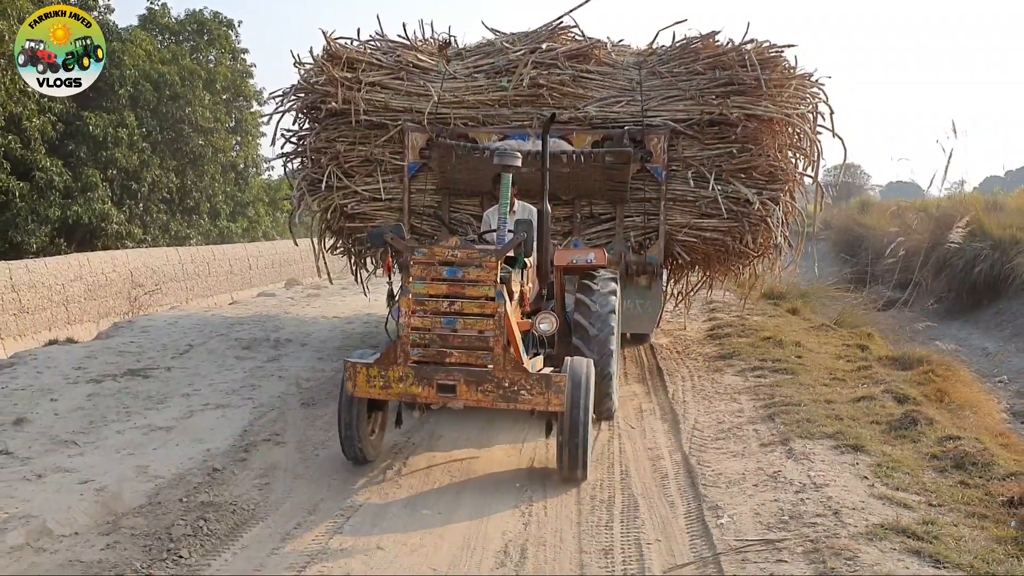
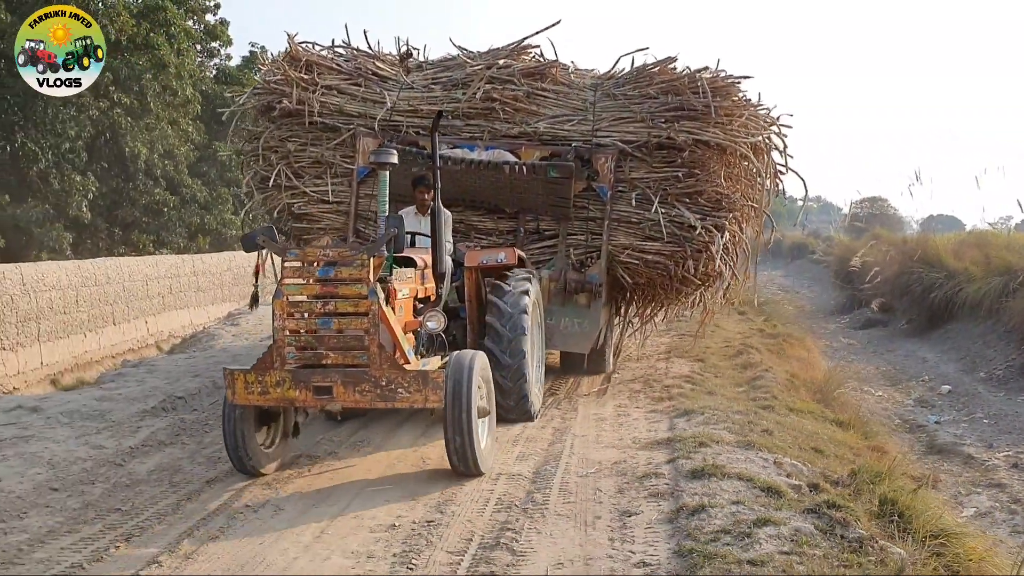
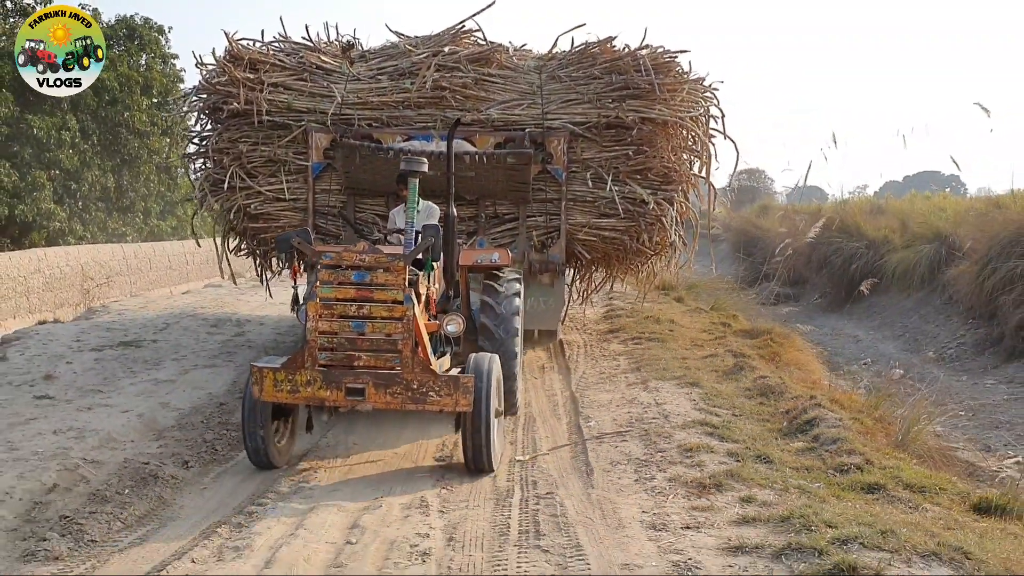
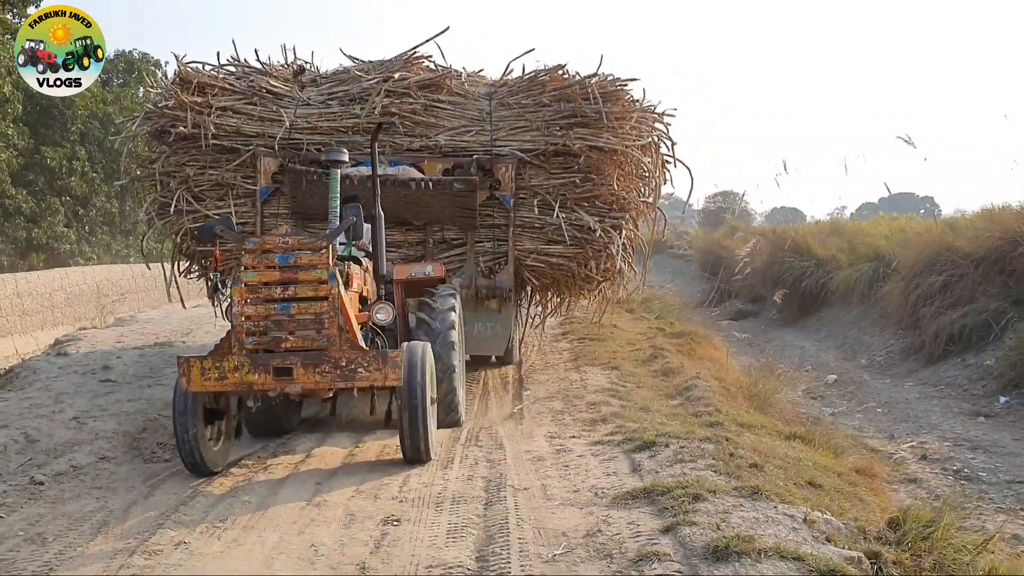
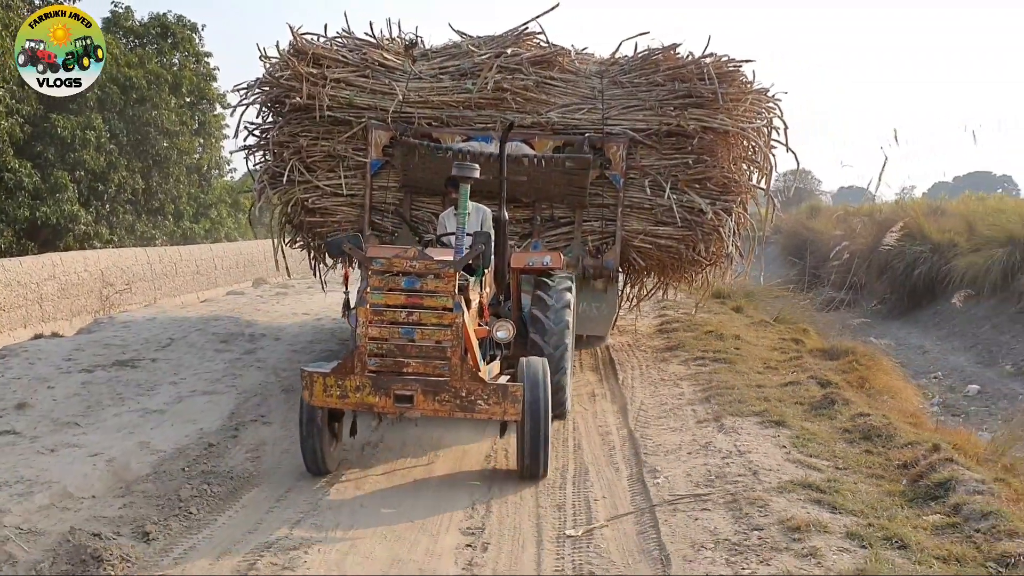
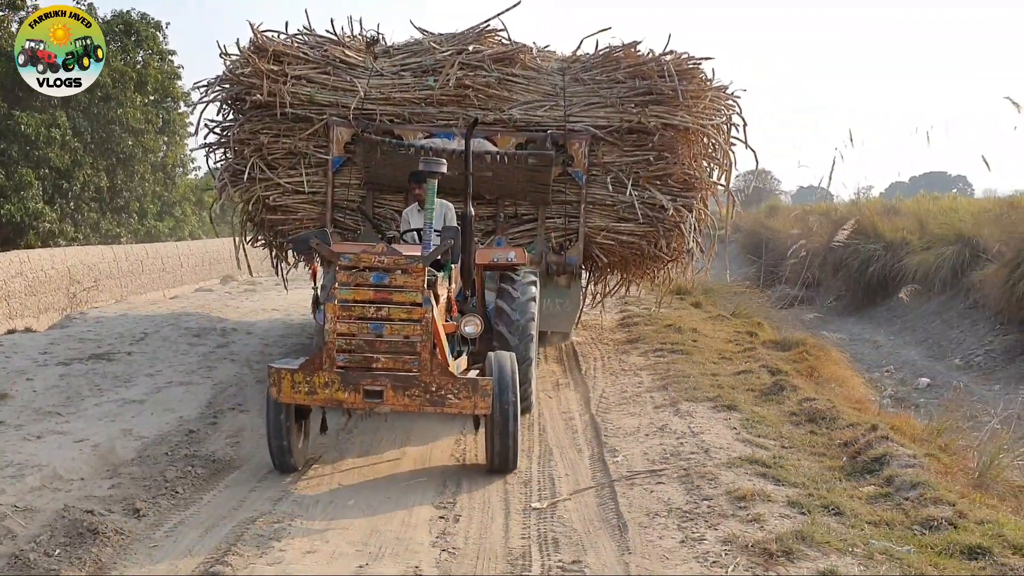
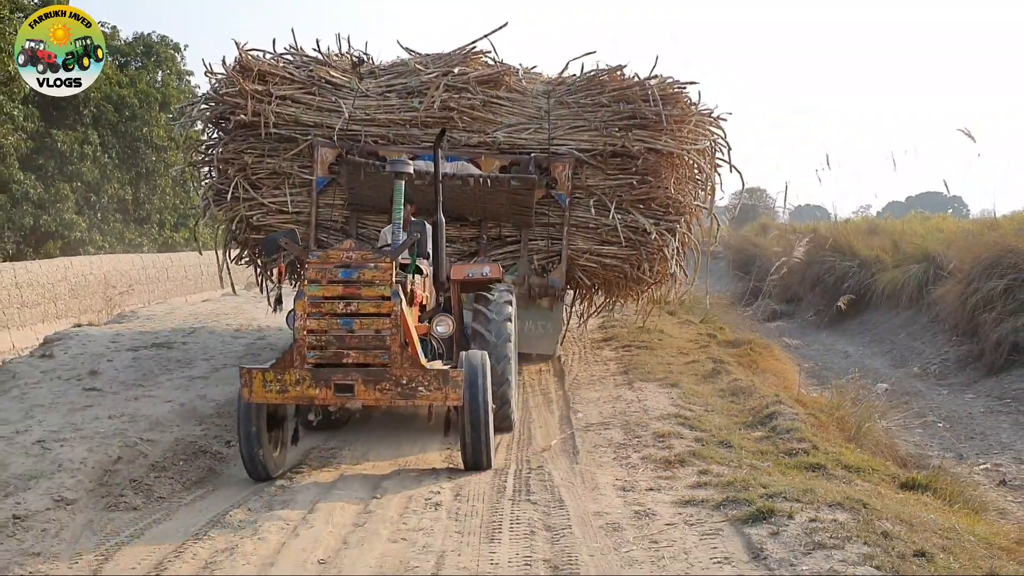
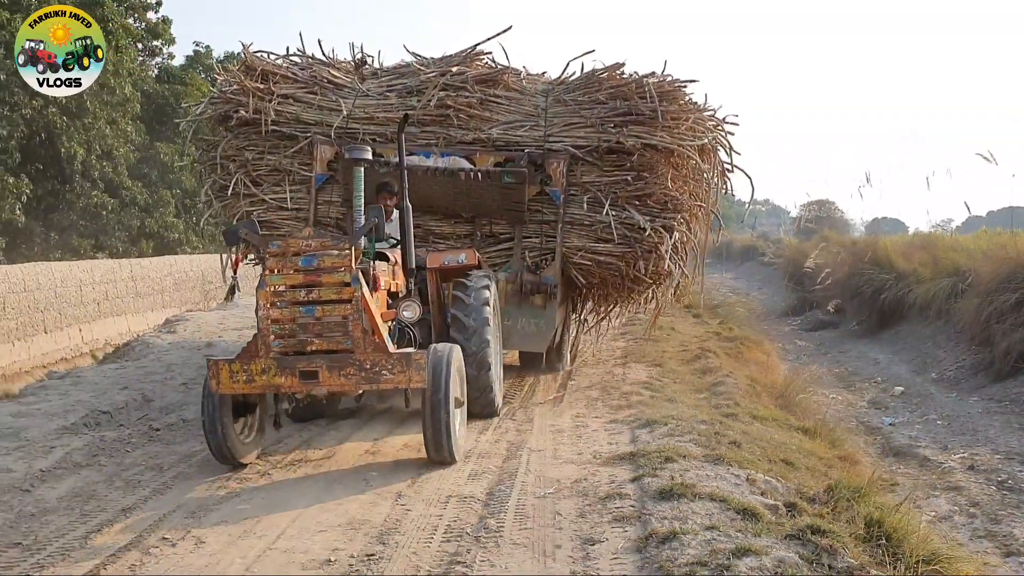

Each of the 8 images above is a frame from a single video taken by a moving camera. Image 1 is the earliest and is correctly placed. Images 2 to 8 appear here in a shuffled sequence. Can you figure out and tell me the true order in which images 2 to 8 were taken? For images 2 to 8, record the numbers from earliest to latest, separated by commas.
5, 6, 3, 7, 4, 8, 2
